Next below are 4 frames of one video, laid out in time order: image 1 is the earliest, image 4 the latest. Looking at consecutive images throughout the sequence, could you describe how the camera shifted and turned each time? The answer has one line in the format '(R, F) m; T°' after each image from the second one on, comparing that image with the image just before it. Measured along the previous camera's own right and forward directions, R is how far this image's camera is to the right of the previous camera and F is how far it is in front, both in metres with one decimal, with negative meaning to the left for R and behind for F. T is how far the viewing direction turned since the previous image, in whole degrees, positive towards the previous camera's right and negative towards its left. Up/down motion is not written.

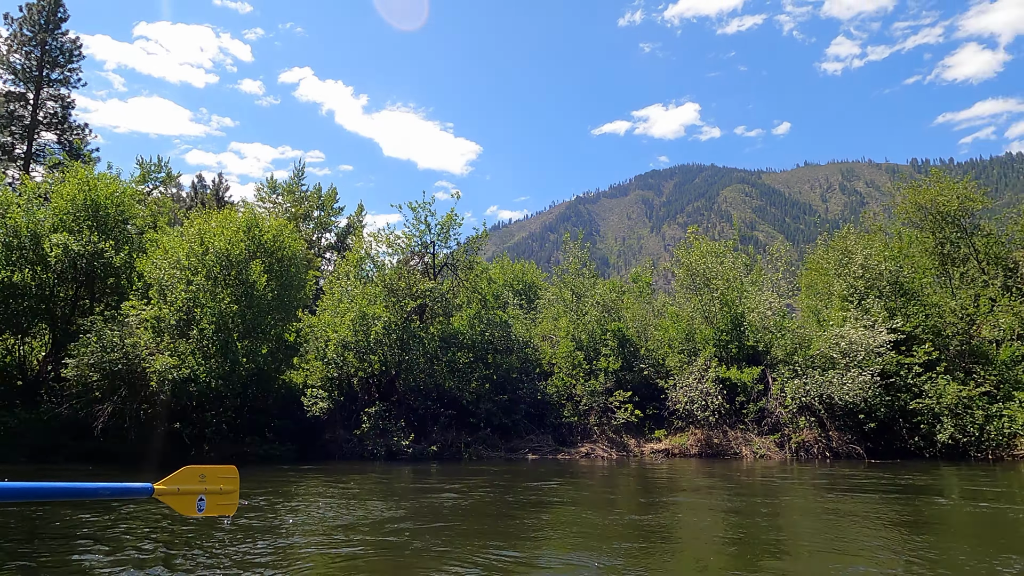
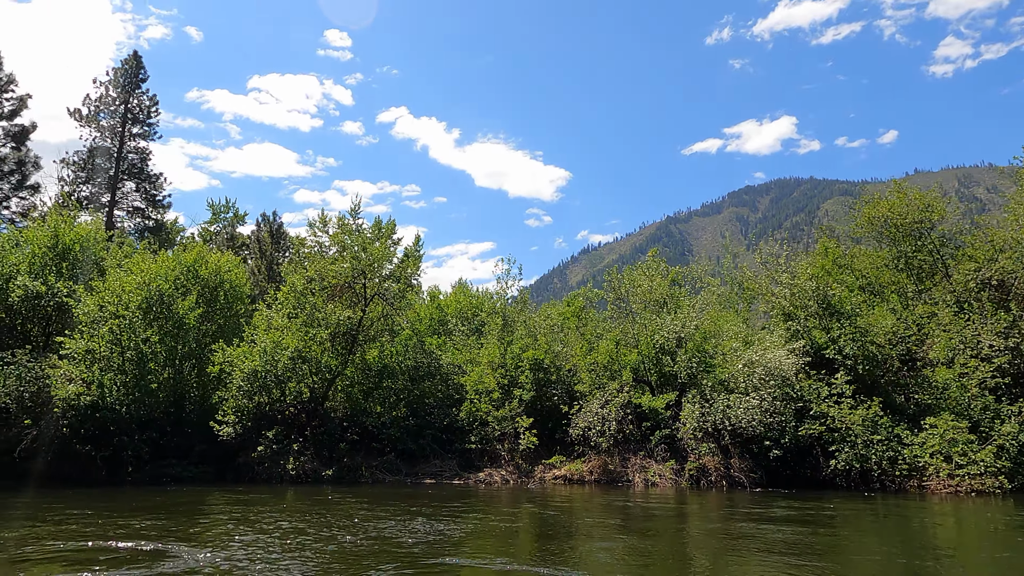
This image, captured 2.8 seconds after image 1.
(+6.8, 0.0) m; -8°
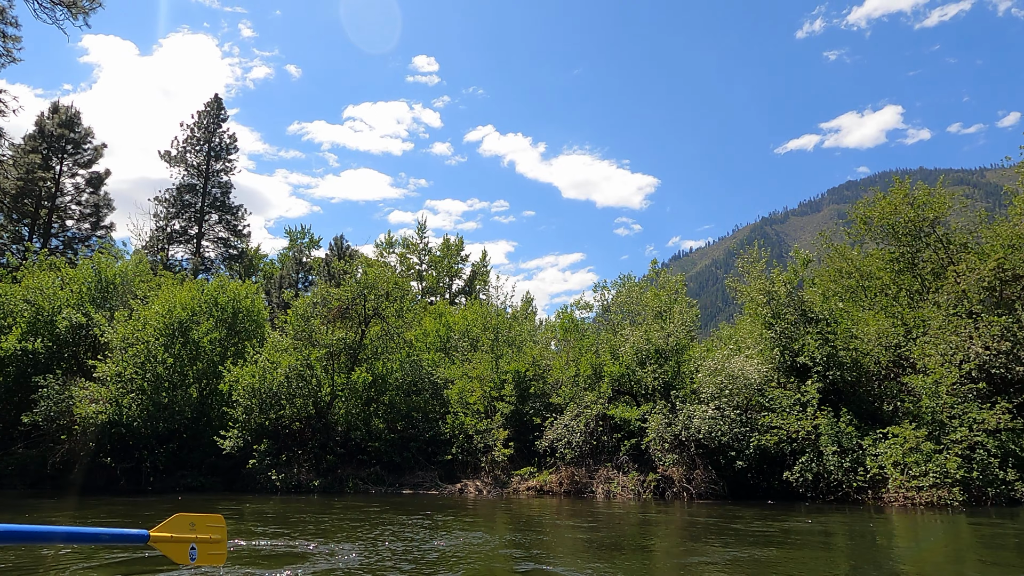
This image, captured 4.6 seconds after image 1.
(+4.3, -0.6) m; -8°
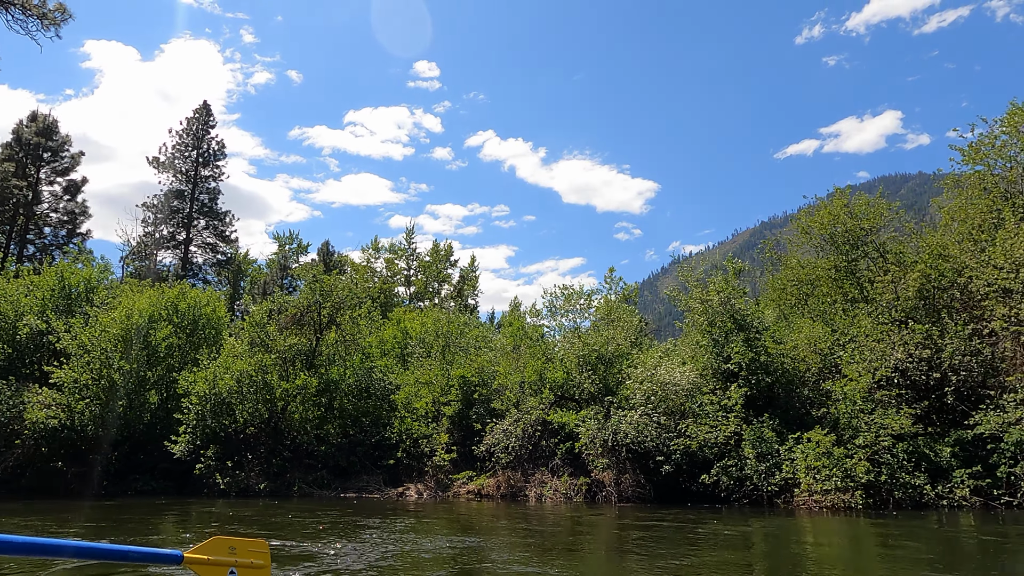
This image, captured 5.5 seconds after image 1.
(+2.2, -0.6) m; 0°
